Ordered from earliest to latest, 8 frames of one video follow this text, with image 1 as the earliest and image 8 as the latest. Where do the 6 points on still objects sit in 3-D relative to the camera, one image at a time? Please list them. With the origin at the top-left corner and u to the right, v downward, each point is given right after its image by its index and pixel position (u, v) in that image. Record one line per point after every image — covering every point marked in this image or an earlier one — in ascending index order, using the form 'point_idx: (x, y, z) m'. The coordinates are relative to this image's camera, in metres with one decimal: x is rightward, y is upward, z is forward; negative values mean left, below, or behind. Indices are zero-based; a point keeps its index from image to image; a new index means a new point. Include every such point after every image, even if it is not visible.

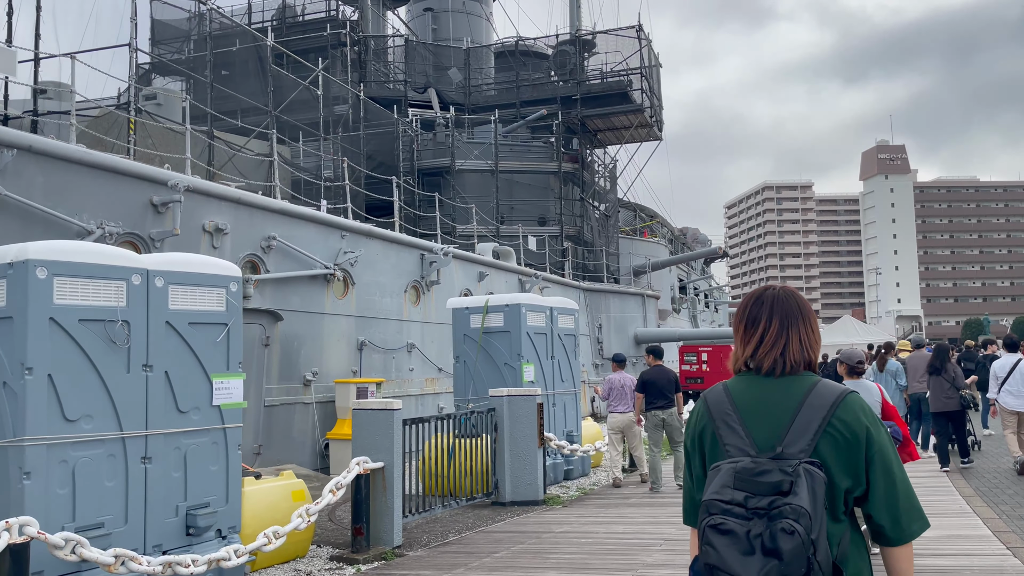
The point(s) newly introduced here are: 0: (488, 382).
0: (-0.3, -1.2, +10.0) m
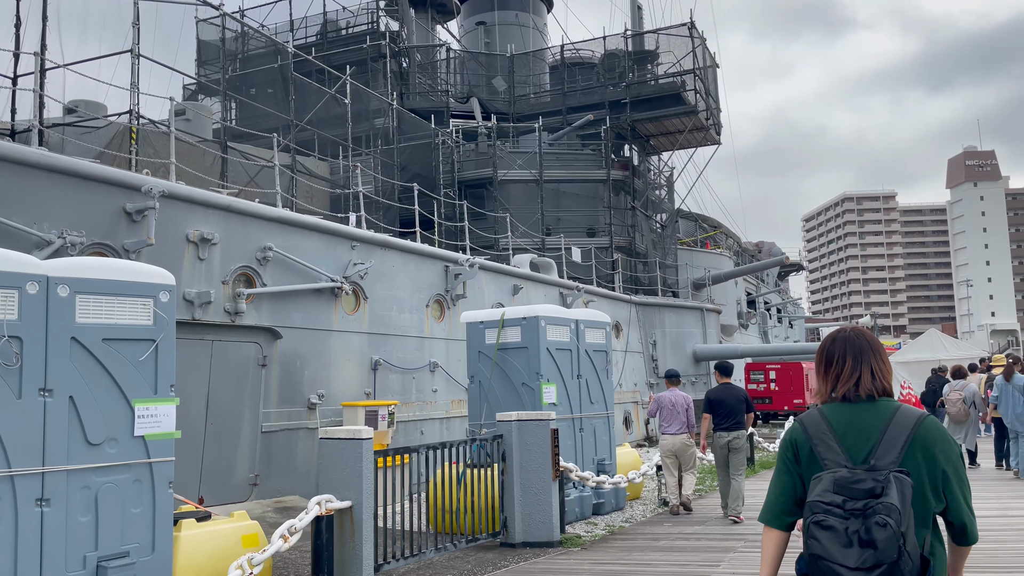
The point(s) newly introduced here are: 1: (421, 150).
0: (-0.1, -1.3, +9.0) m
1: (-2.2, +3.2, +18.8) m
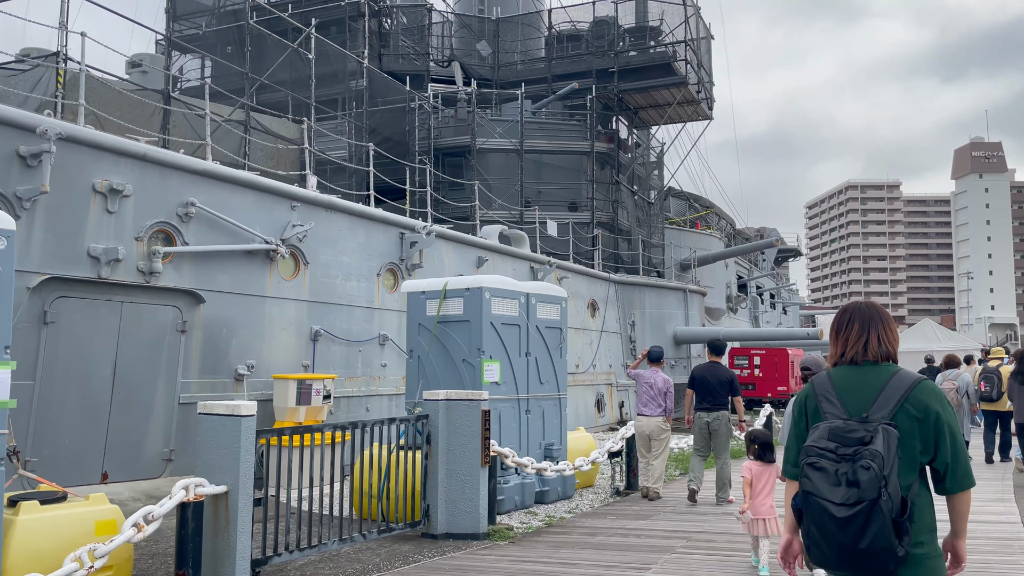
0: (-0.7, -1.0, +8.3) m
1: (-2.7, +3.9, +17.9) m
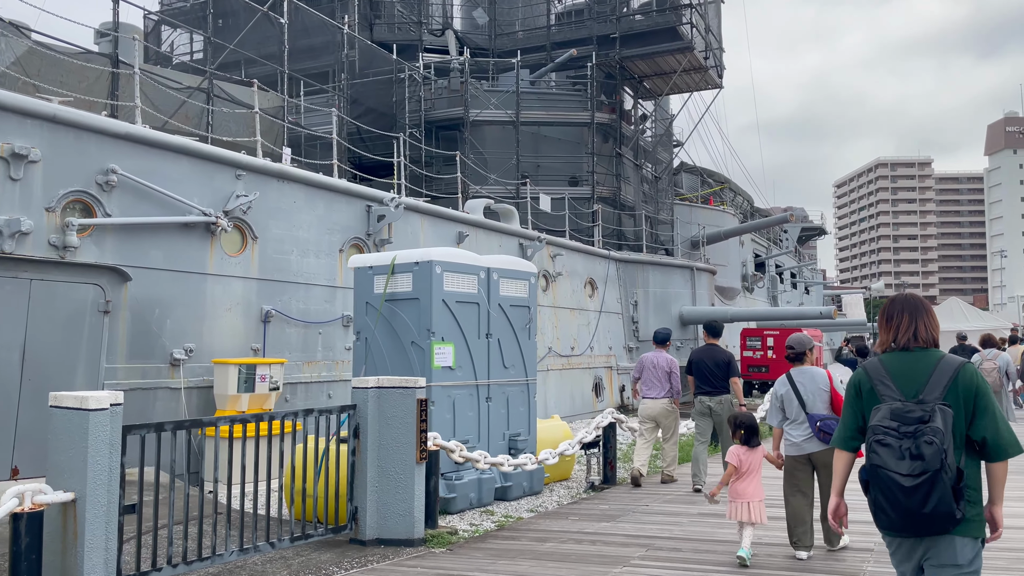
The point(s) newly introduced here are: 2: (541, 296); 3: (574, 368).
0: (-1.1, -0.7, +7.4) m
1: (-2.8, +4.3, +17.1) m
2: (+0.5, -0.1, +14.2) m
3: (+1.2, -1.5, +15.0) m
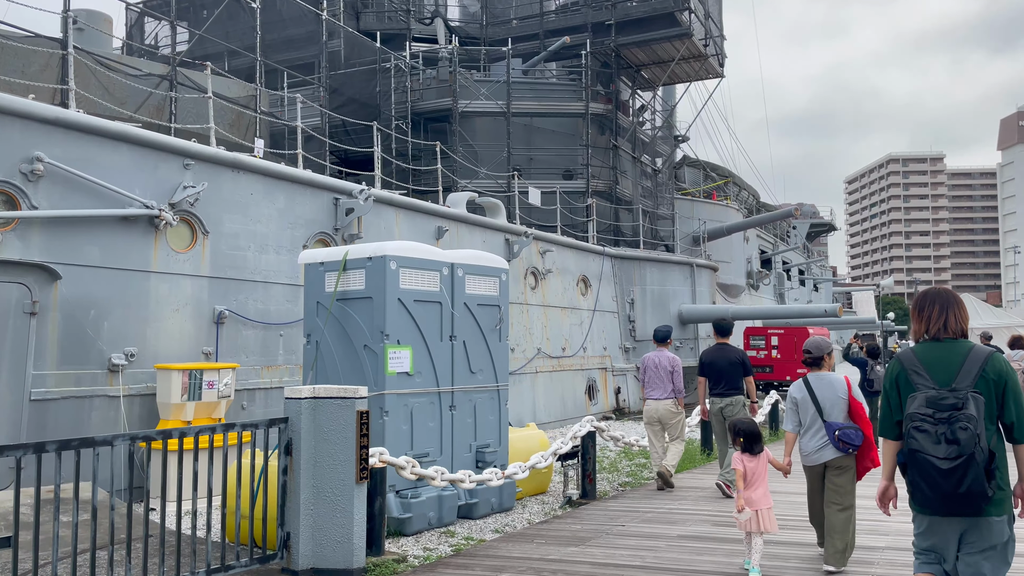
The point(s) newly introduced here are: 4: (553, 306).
0: (-1.4, -0.7, +6.7) m
1: (-3.0, +4.3, +16.4) m
2: (+0.3, -0.1, +13.5) m
3: (+0.9, -1.5, +14.3) m
4: (+0.7, -0.3, +14.2) m
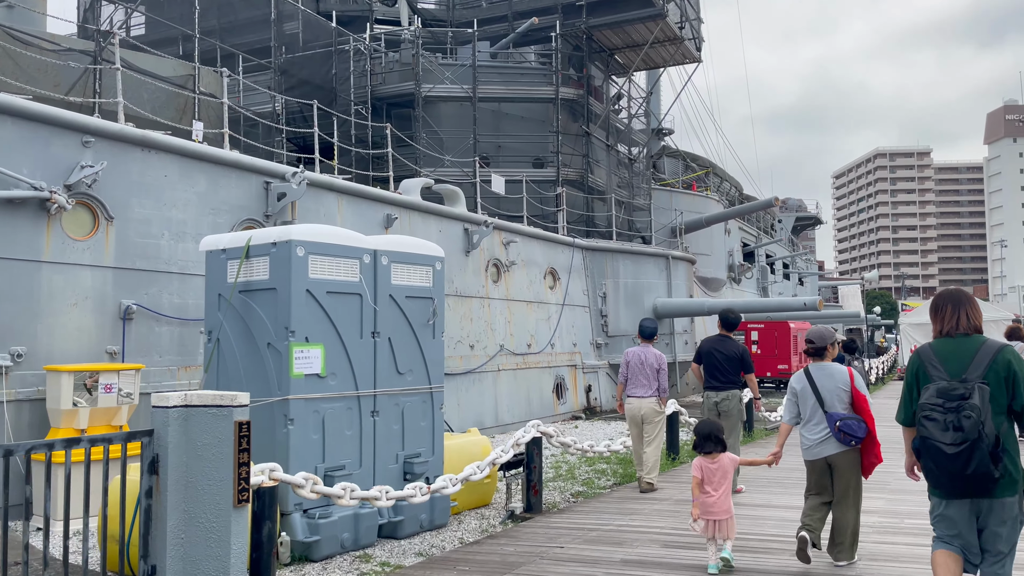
0: (-2.0, -0.6, +5.9) m
1: (-3.7, +4.5, +15.5) m
2: (-0.3, 0.0, +12.7) m
3: (+0.3, -1.3, +13.5) m
4: (+0.1, -0.2, +13.4) m
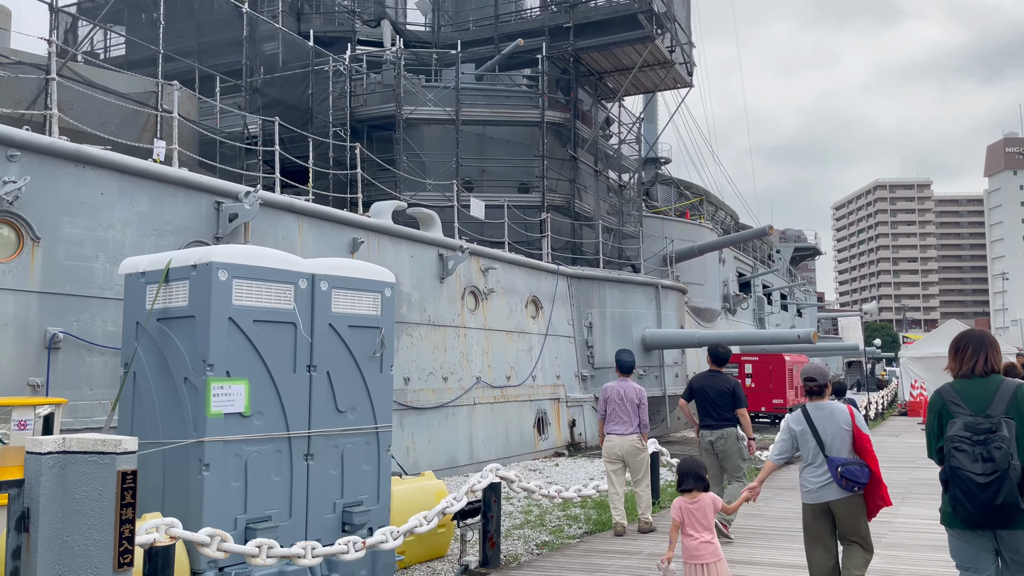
0: (-2.3, -0.8, +5.3) m
1: (-4.0, +3.9, +15.1) m
2: (-0.7, -0.4, +12.1) m
3: (0.0, -1.8, +12.9) m
4: (-0.2, -0.7, +12.8) m
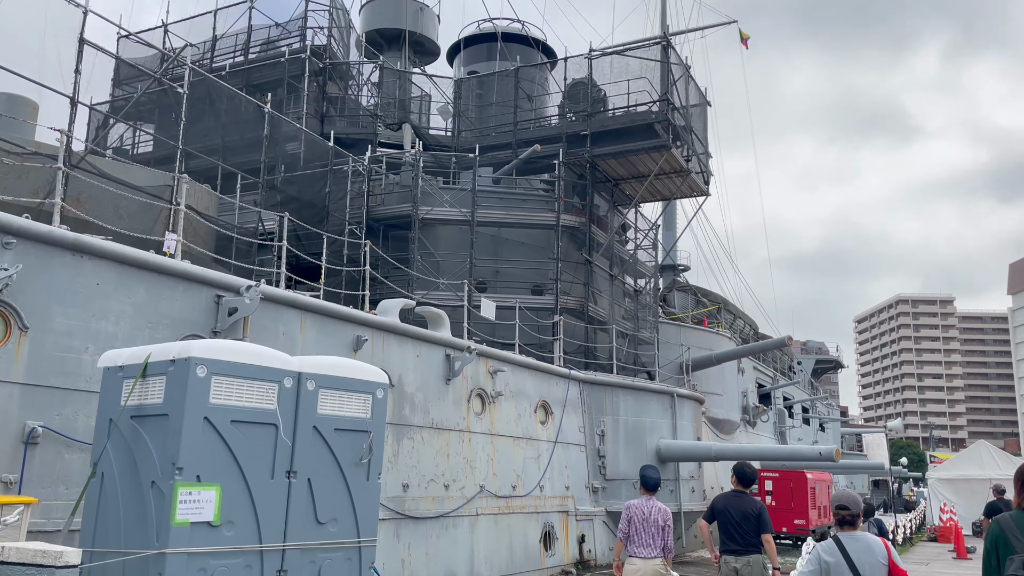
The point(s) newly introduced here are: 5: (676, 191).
0: (-2.4, -1.4, +4.9) m
1: (-3.7, +2.1, +15.2) m
2: (-0.6, -1.9, +11.7) m
3: (0.0, -3.4, +12.2) m
4: (-0.1, -2.3, +12.3) m
5: (+3.9, +2.3, +18.9) m
